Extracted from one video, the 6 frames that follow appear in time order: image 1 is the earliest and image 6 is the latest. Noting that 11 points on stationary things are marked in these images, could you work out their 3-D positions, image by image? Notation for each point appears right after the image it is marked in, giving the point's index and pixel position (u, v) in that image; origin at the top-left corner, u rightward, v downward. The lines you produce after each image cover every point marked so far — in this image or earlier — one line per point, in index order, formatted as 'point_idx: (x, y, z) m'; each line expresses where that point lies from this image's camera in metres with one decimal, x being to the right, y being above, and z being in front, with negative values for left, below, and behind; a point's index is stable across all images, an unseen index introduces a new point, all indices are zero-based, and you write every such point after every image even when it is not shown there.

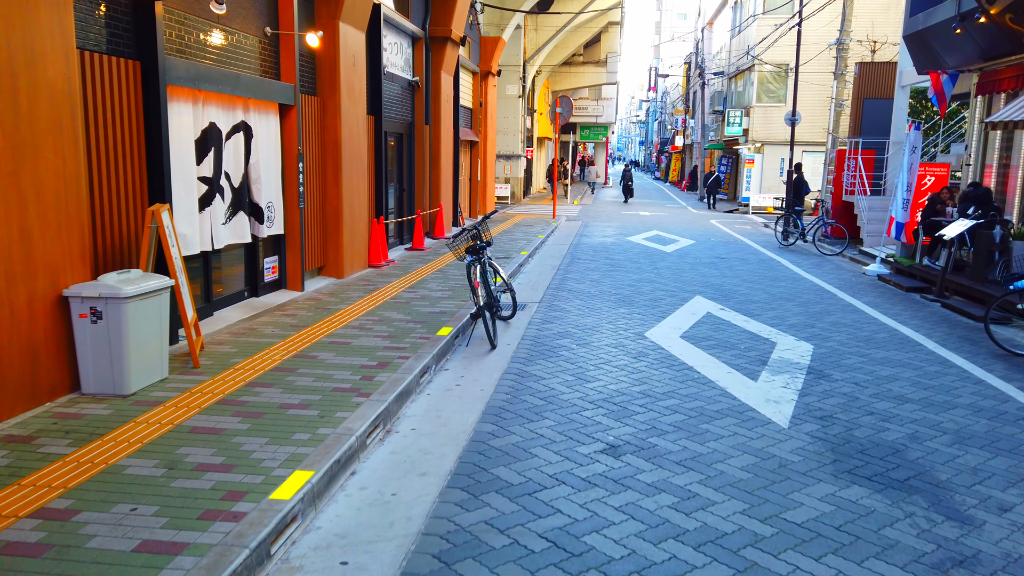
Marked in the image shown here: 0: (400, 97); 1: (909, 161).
0: (-2.4, +4.0, +15.3) m
1: (+7.3, +2.3, +13.5) m
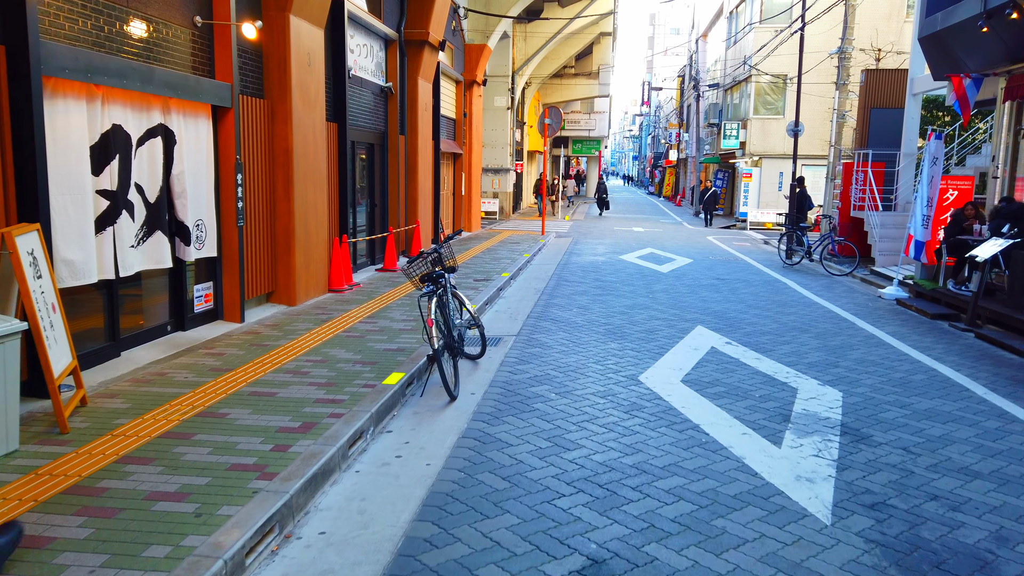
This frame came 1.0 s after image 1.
0: (-2.7, +3.5, +14.0) m
1: (+7.0, +1.9, +12.3) m
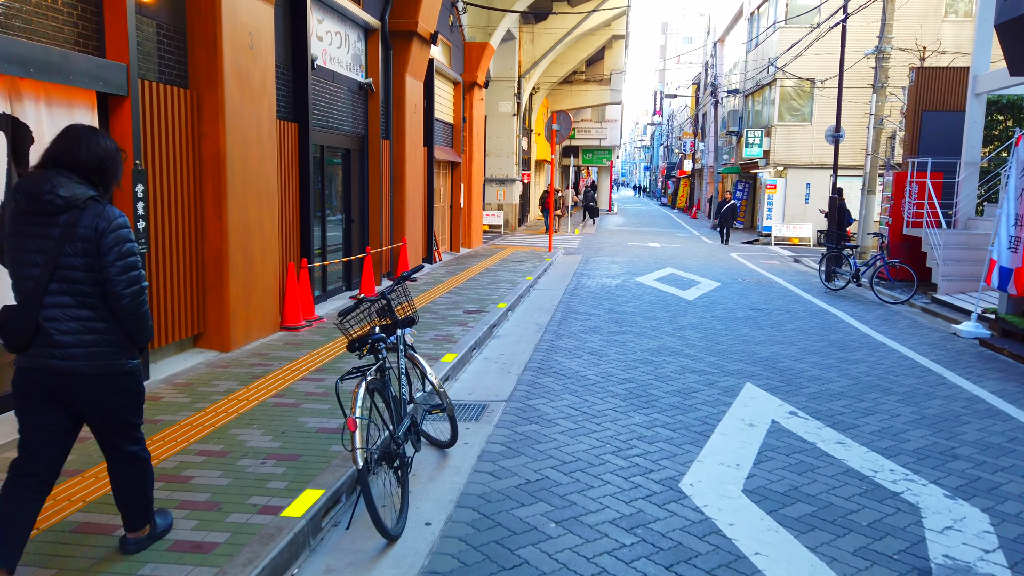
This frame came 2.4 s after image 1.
0: (-2.7, +3.0, +12.0) m
1: (+6.9, +1.4, +10.1) m
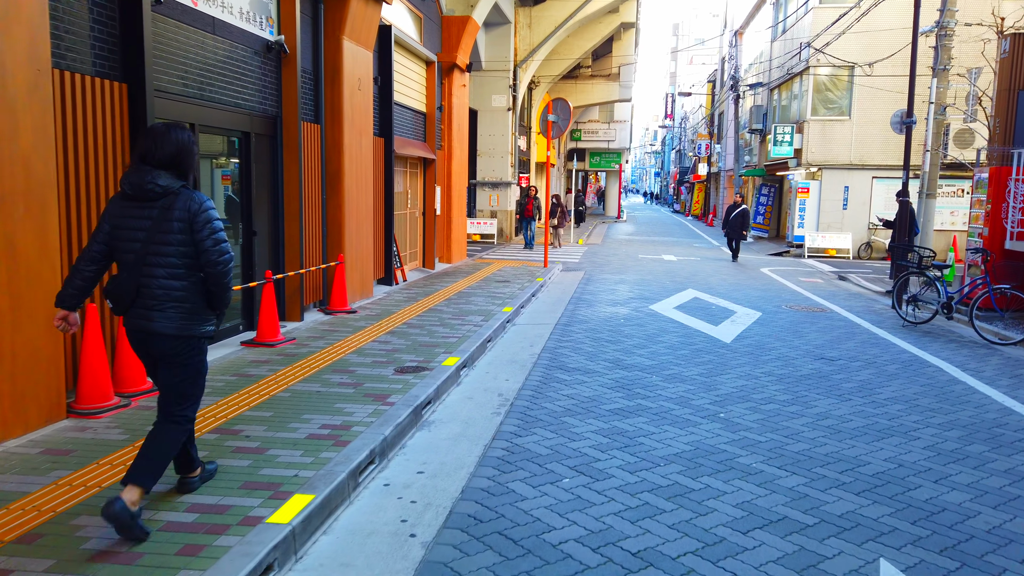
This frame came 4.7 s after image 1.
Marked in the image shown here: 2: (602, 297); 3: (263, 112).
0: (-3.1, +2.6, +8.5) m
1: (+6.5, +1.0, +6.5) m
2: (+1.6, -0.2, +12.9) m
3: (-3.1, +2.2, +9.0) m
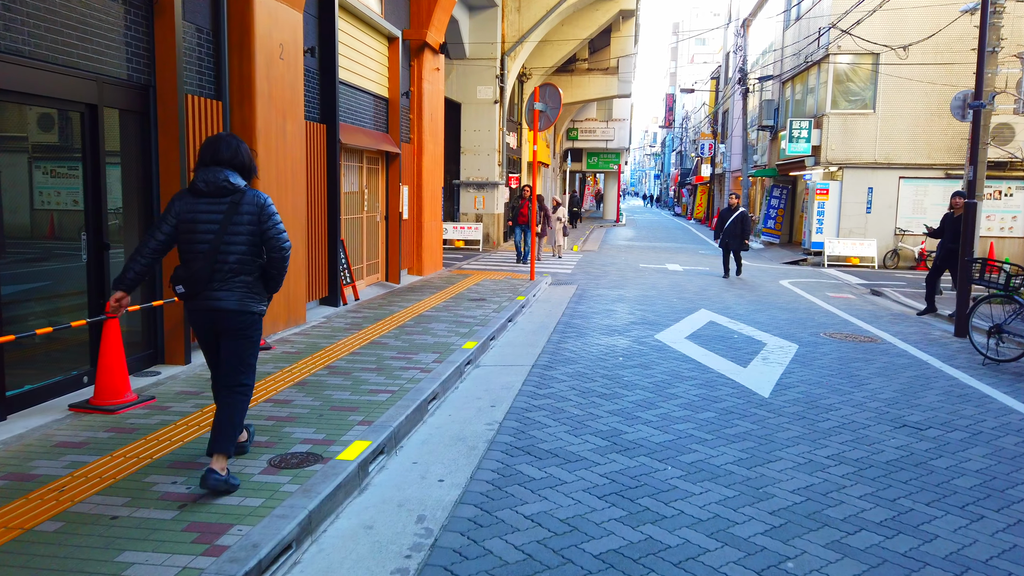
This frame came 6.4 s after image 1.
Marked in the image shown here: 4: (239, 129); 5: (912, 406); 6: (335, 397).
0: (-3.5, +2.3, +6.0) m
1: (+6.1, +0.7, +4.0) m
2: (+1.2, -0.5, +10.4) m
3: (-3.5, +1.9, +6.5) m
4: (-3.0, +1.7, +8.0) m
5: (+3.5, -1.1, +6.5) m
6: (-1.5, -0.9, +6.0) m
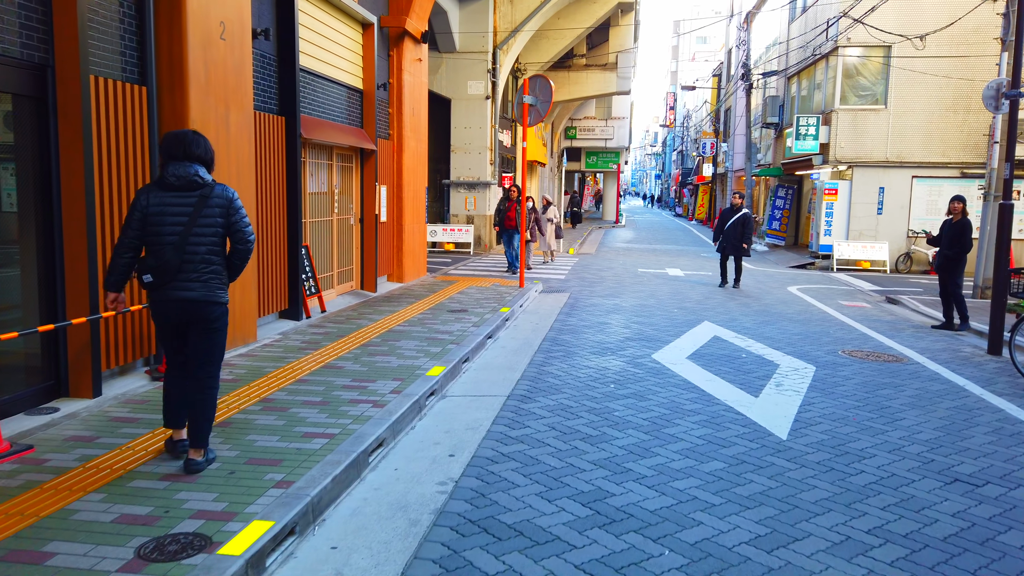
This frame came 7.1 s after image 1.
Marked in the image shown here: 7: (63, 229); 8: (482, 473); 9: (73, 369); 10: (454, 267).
0: (-3.8, +2.1, +4.9) m
1: (+5.9, +0.5, +2.9) m
2: (+0.9, -0.7, +9.3) m
3: (-3.7, +1.7, +5.4) m
4: (-3.2, +1.5, +6.9) m
5: (+3.3, -1.2, +5.4) m
6: (-1.7, -1.0, +4.8) m
7: (-3.6, +0.5, +5.9) m
8: (-0.2, -1.2, +4.6) m
9: (-3.5, -0.7, +5.9) m
10: (-1.3, +0.6, +17.6) m
